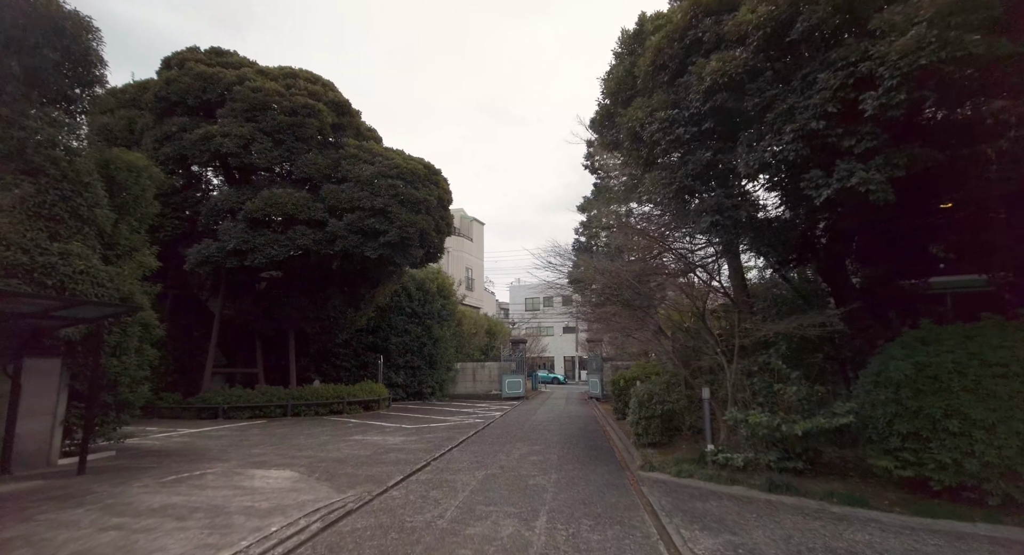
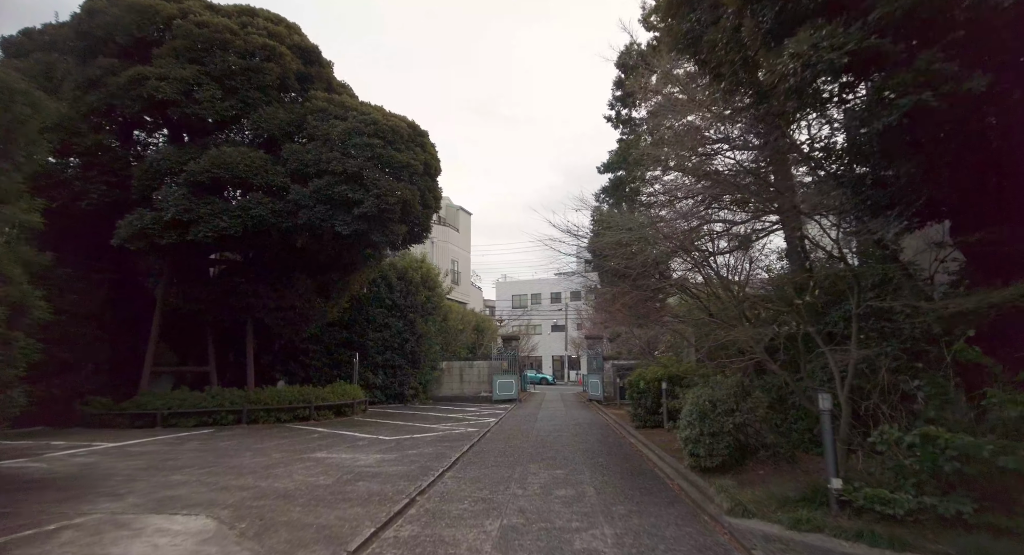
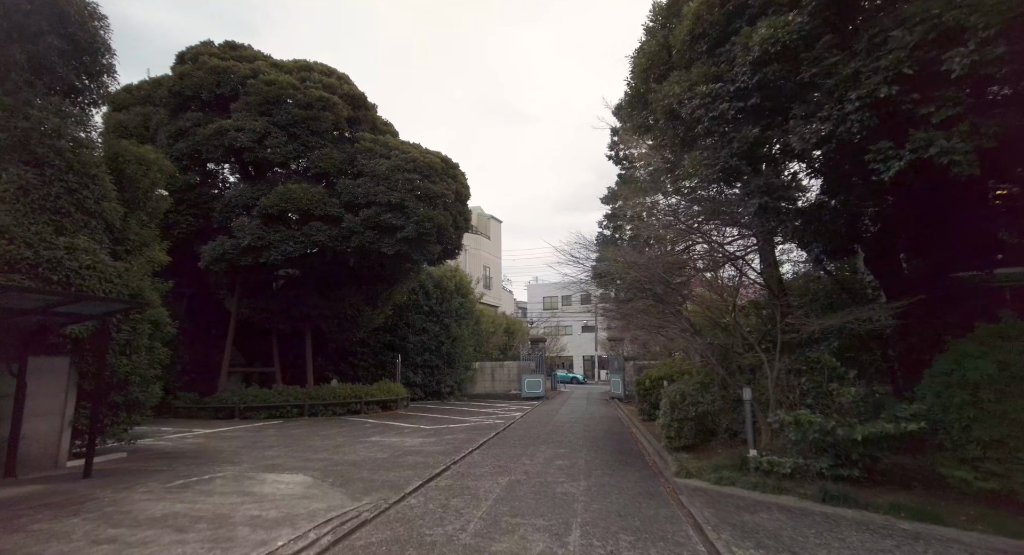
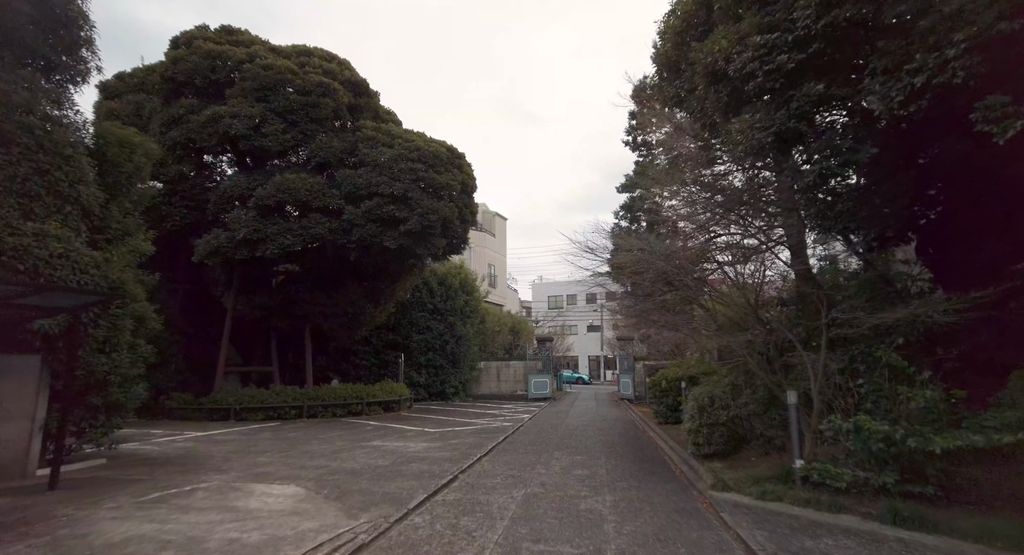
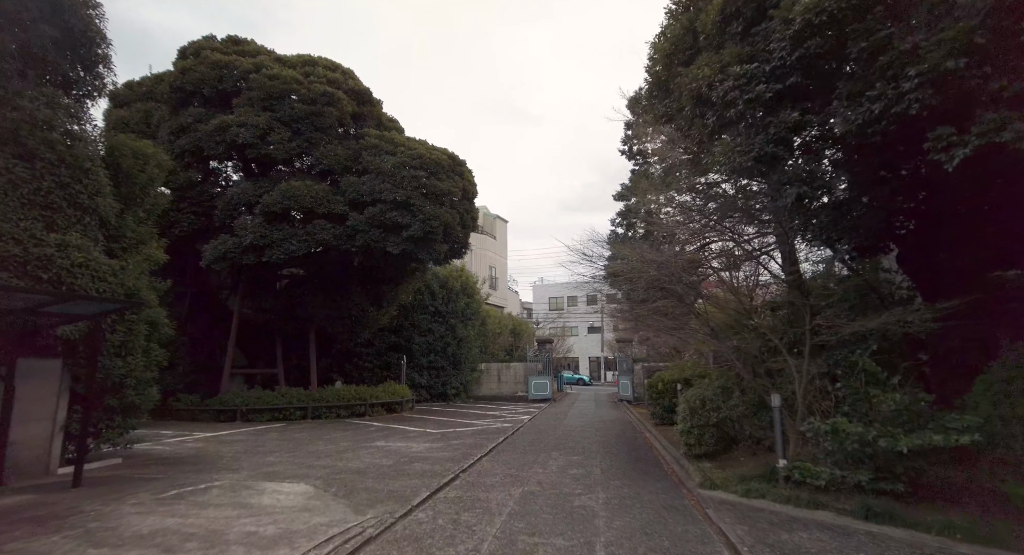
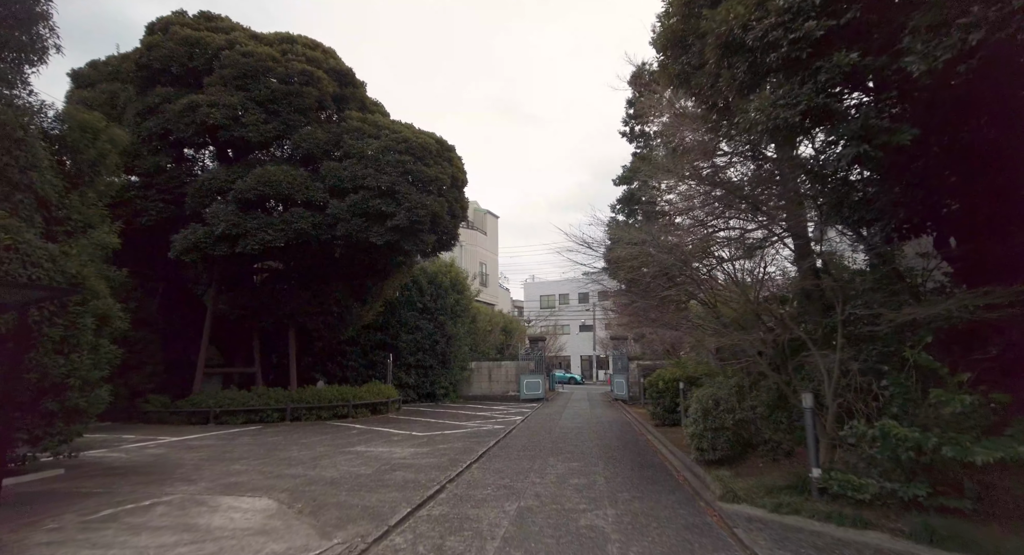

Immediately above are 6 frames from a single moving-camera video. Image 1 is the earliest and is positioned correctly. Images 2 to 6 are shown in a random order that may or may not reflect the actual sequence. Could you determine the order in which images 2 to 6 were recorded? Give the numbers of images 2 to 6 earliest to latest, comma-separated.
3, 5, 4, 6, 2
